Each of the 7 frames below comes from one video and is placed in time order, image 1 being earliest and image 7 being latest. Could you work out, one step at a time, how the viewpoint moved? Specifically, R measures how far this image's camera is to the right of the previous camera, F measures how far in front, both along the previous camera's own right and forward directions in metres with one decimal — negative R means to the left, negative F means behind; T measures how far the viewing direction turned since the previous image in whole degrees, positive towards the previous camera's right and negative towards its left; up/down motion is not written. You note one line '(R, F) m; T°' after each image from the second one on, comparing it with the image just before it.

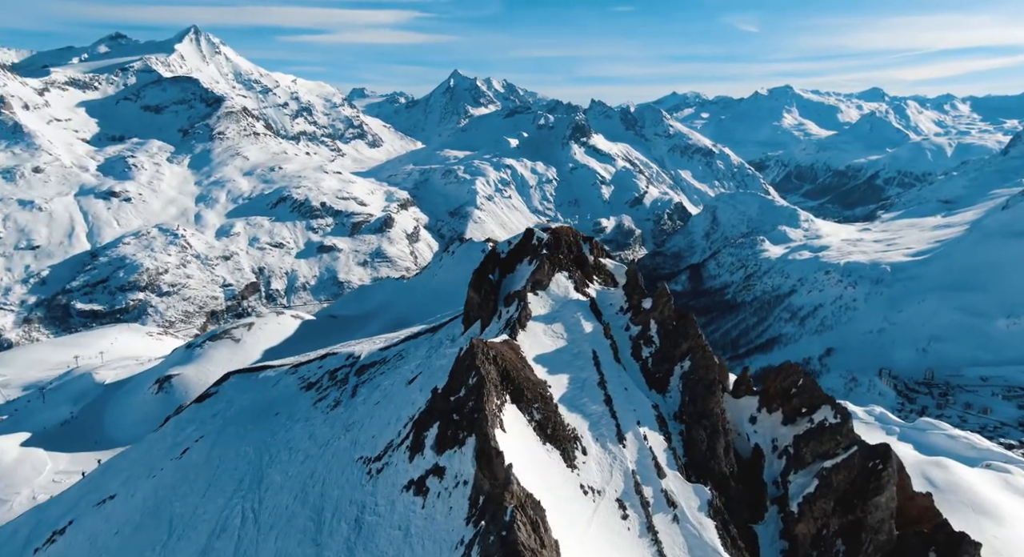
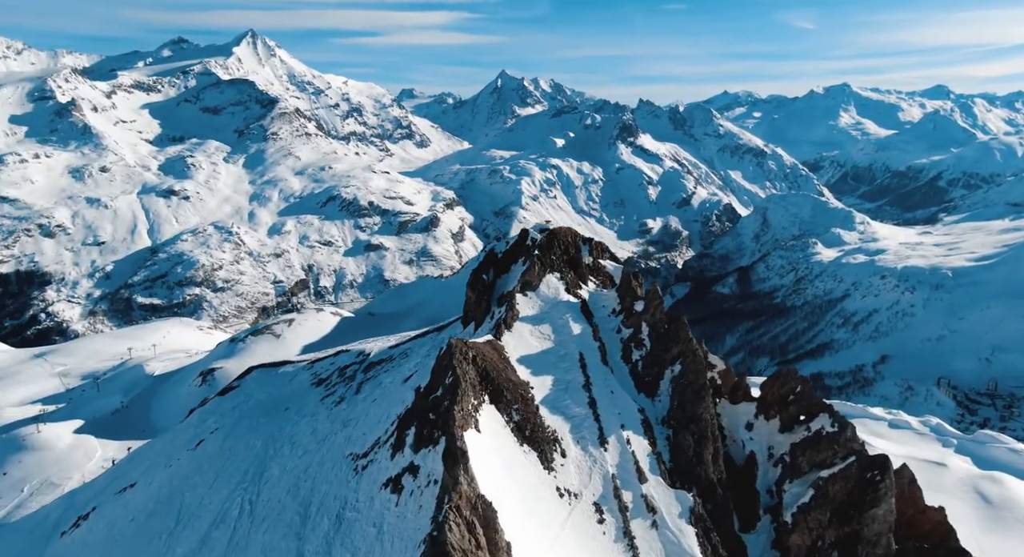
(+4.2, -0.5) m; -4°
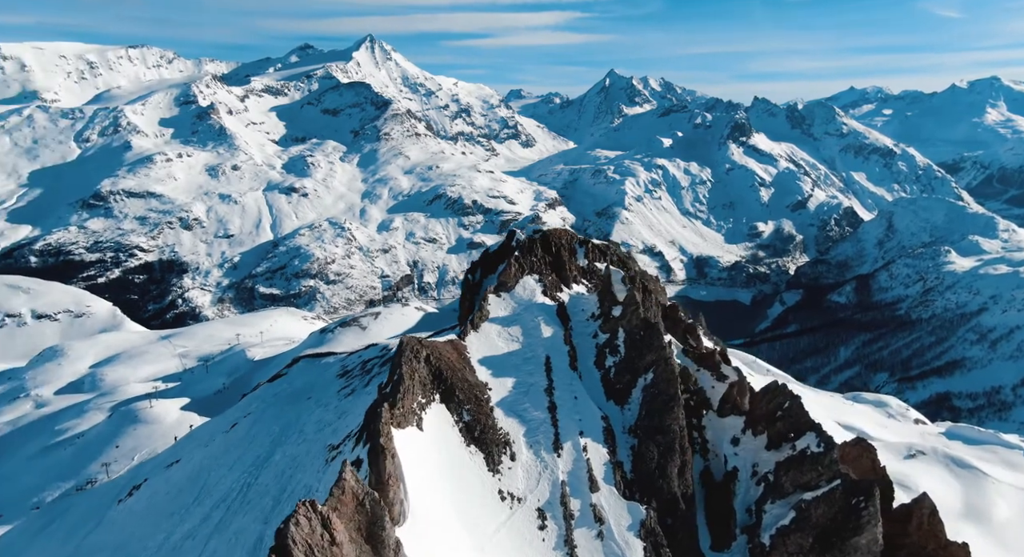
(+9.9, +0.1) m; -10°
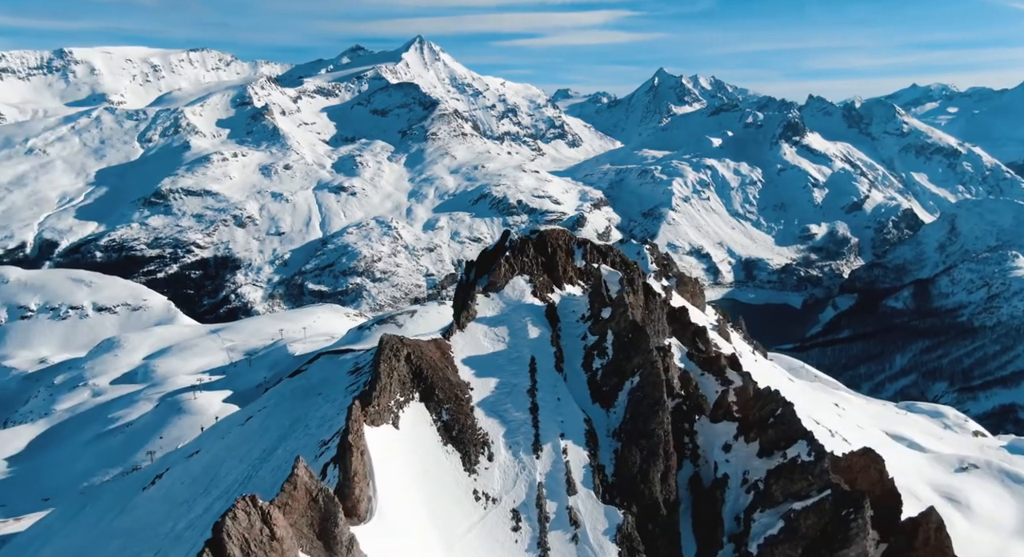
(+4.4, +0.1) m; -4°
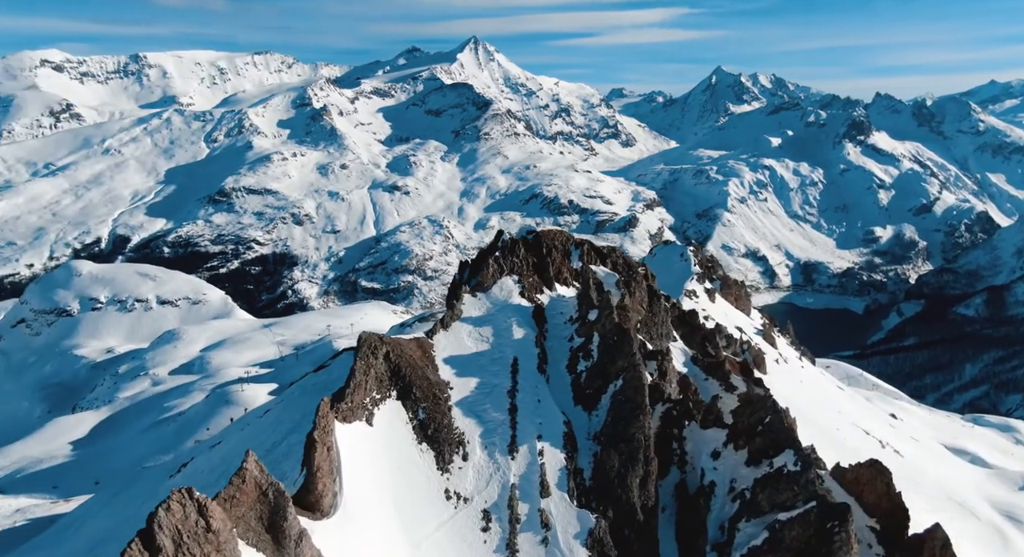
(+5.0, +0.3) m; -5°
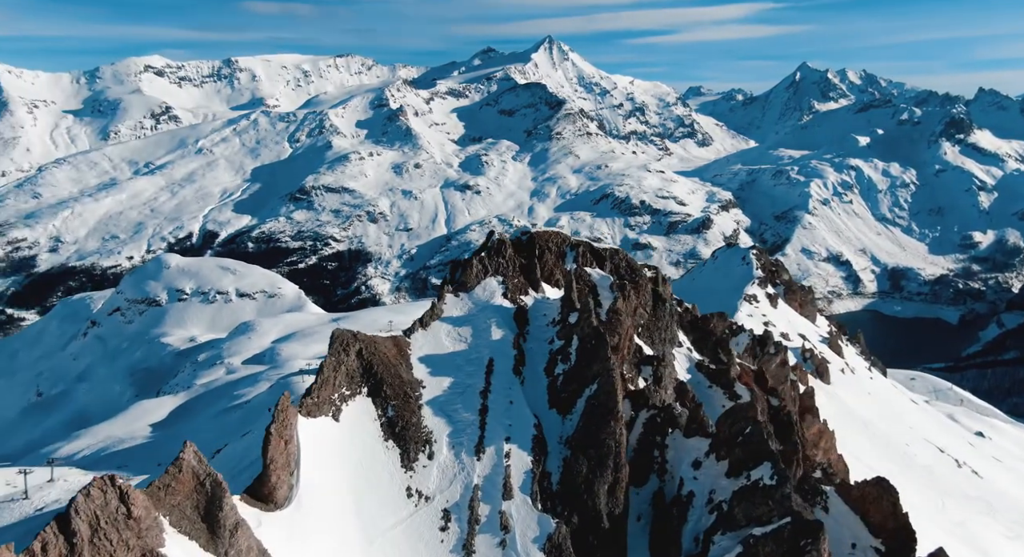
(+6.8, +1.0) m; -7°
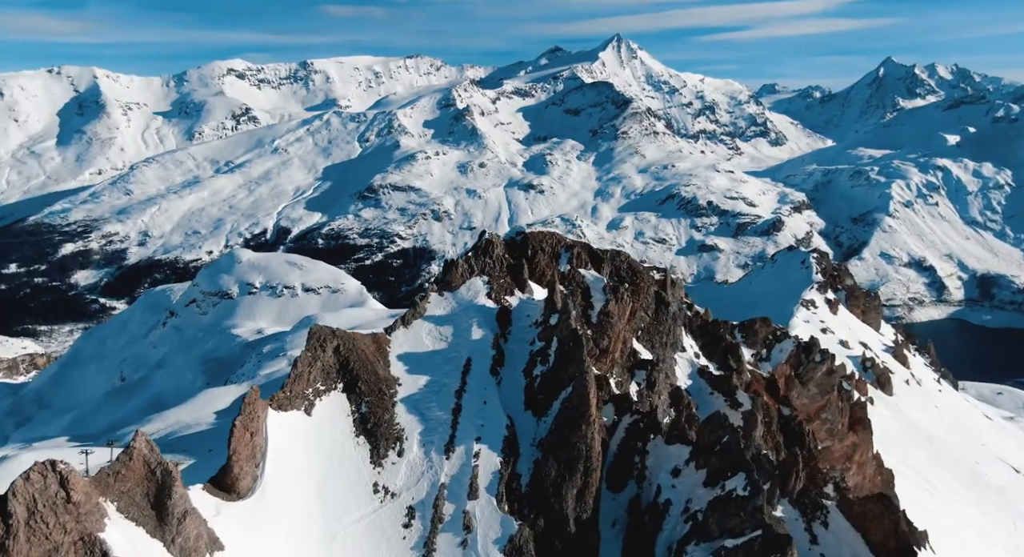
(+5.9, +1.3) m; -6°
